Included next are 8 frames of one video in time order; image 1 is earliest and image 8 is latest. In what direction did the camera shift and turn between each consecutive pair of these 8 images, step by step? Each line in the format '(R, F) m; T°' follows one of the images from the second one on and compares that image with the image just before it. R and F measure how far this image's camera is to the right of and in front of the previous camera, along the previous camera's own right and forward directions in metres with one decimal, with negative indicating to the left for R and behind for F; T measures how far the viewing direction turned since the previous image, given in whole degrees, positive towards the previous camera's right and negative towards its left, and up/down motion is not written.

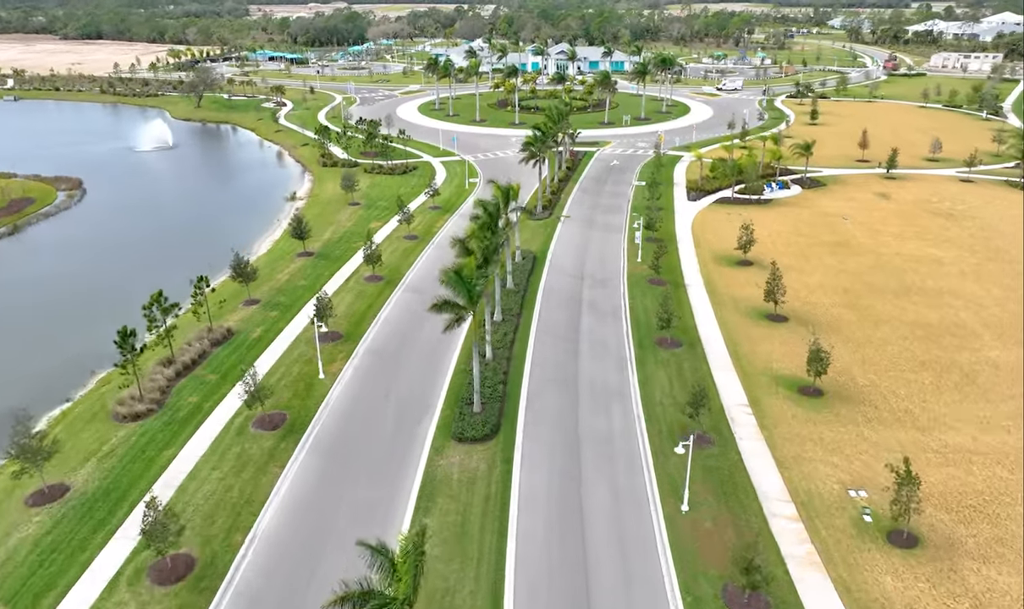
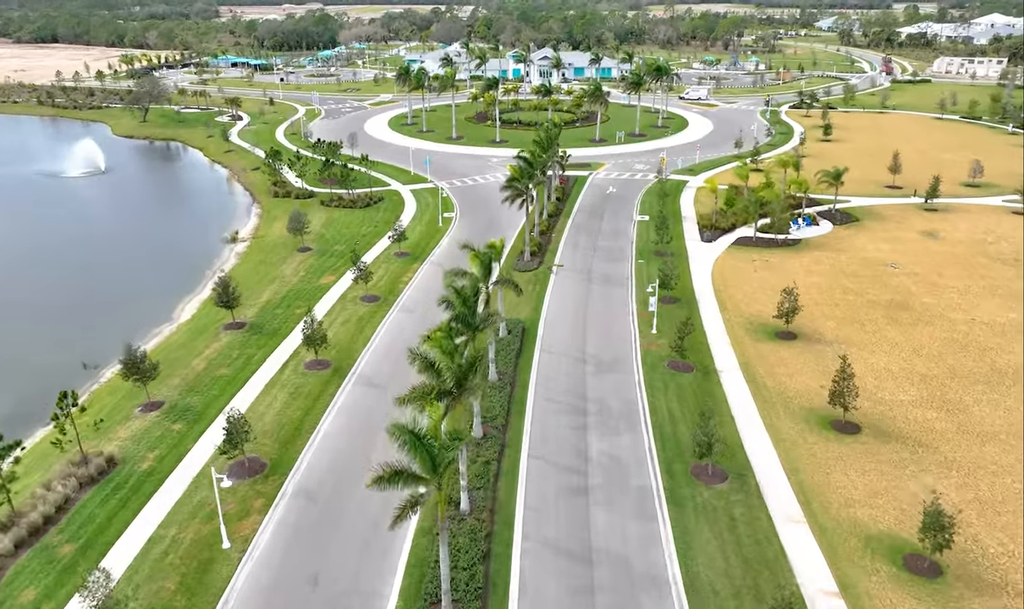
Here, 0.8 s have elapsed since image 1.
(0.0, +10.1) m; +1°
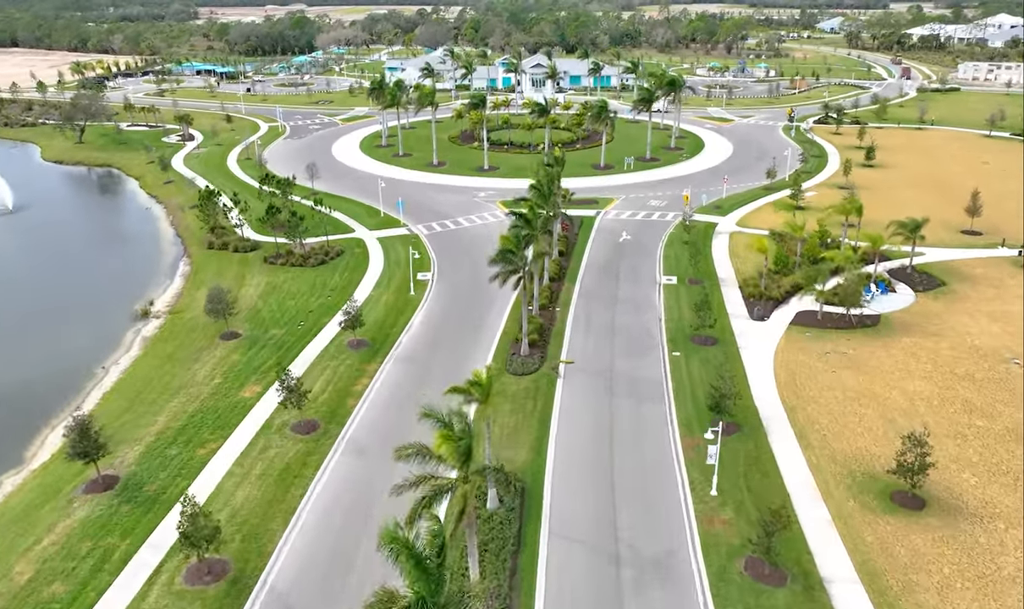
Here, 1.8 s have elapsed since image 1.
(-0.1, +12.6) m; +1°
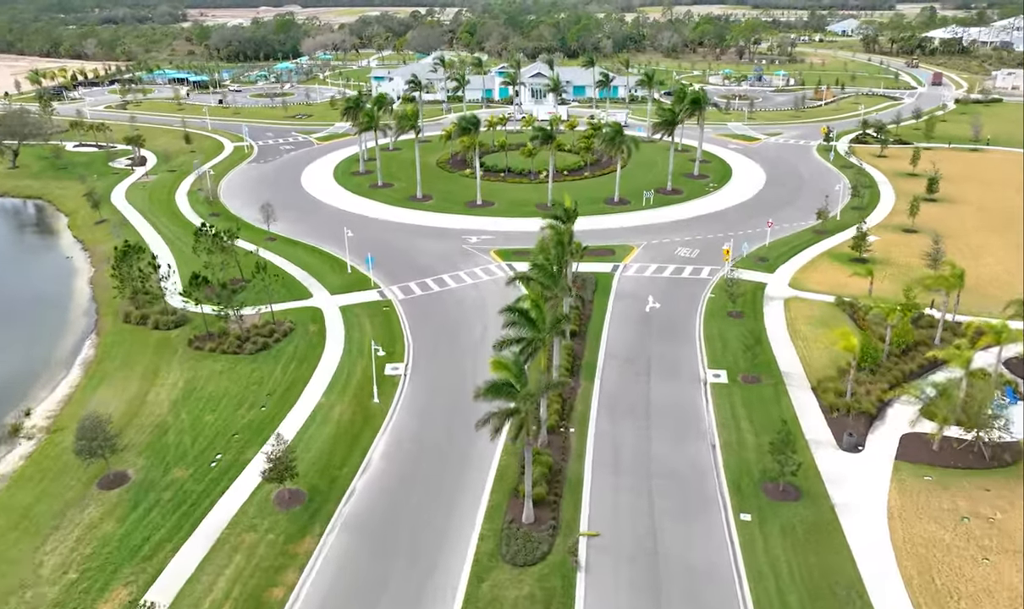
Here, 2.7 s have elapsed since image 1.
(0.0, +11.5) m; 0°
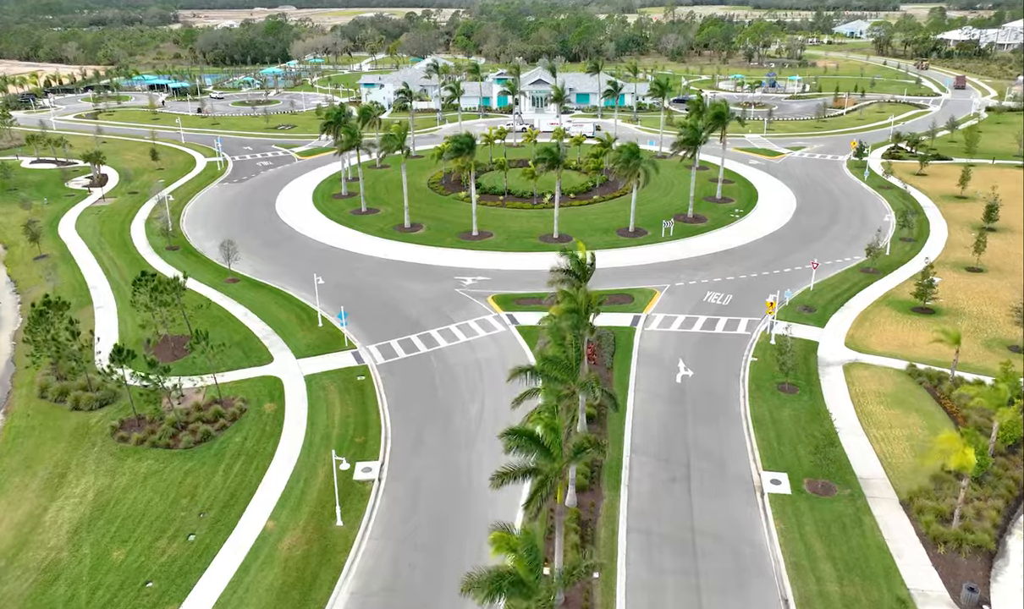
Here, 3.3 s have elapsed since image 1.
(-0.2, +7.7) m; 0°
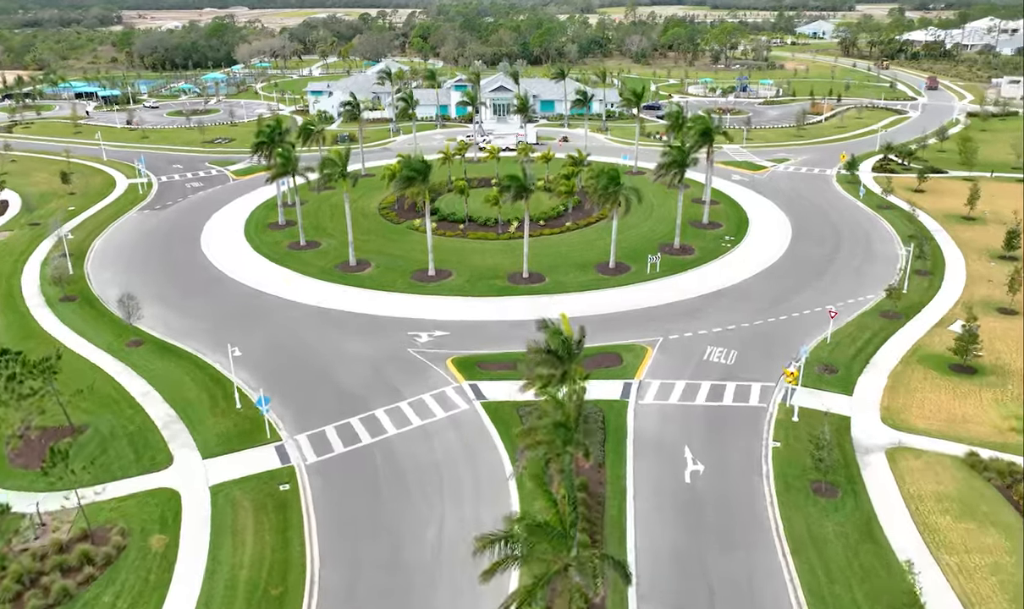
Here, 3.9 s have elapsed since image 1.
(0.0, +7.6) m; +3°
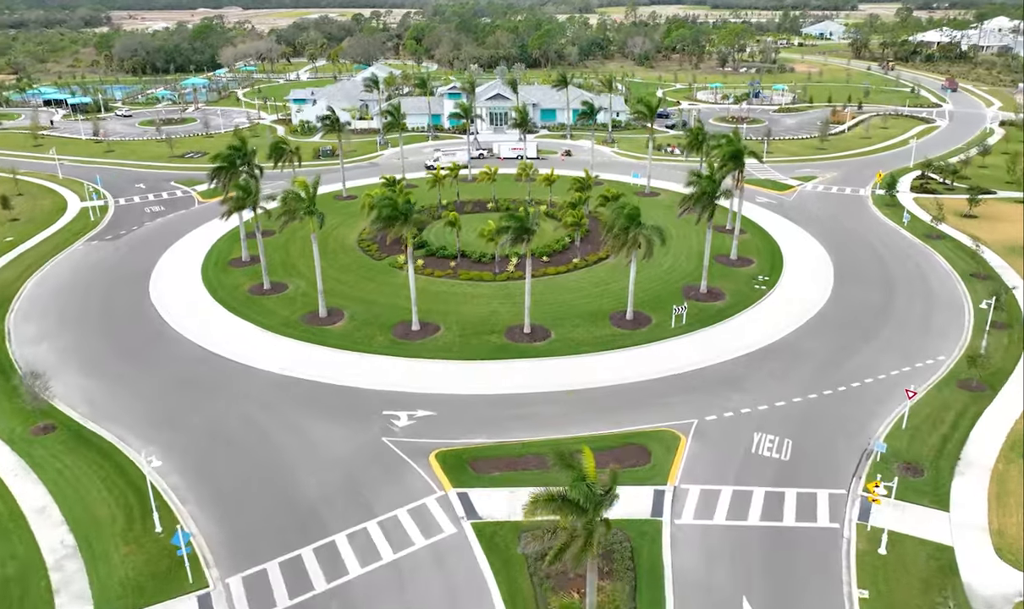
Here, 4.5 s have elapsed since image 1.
(-0.1, +7.6) m; 0°
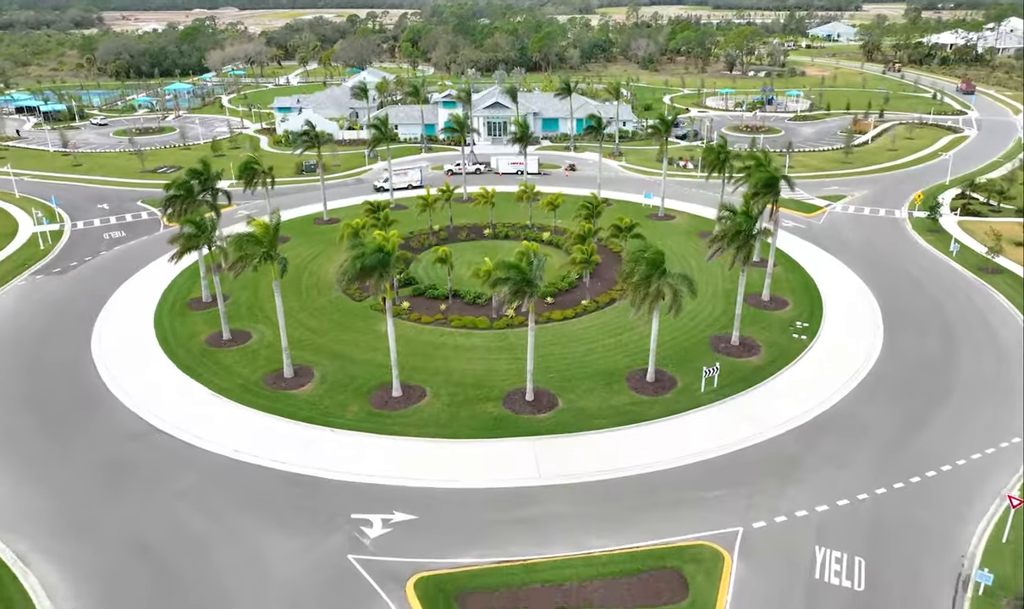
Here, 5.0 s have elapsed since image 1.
(0.0, +6.4) m; 0°
